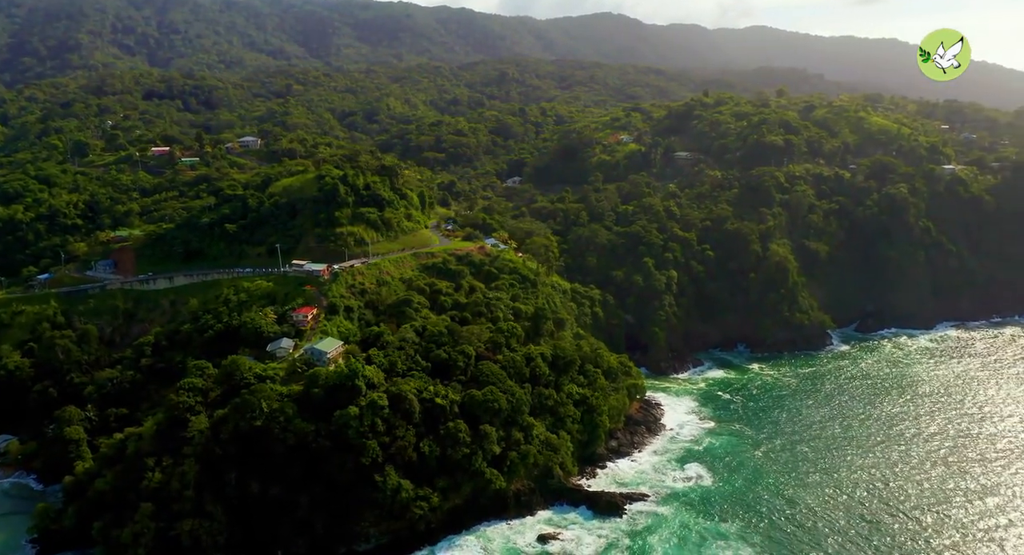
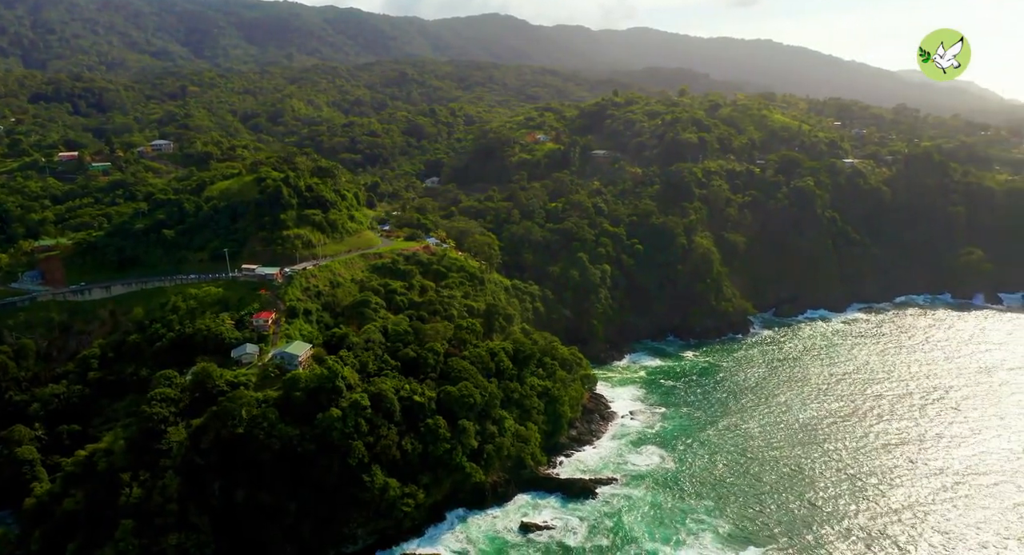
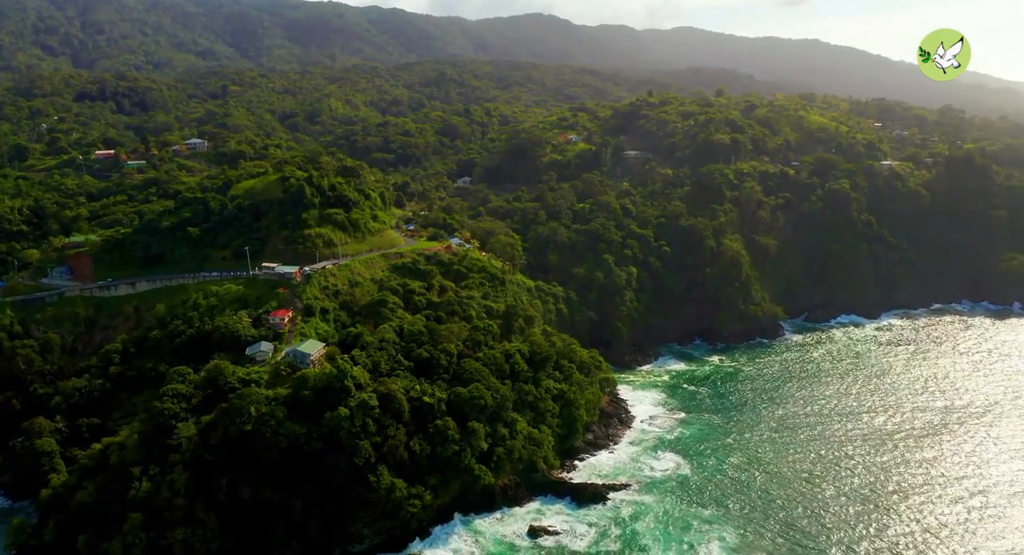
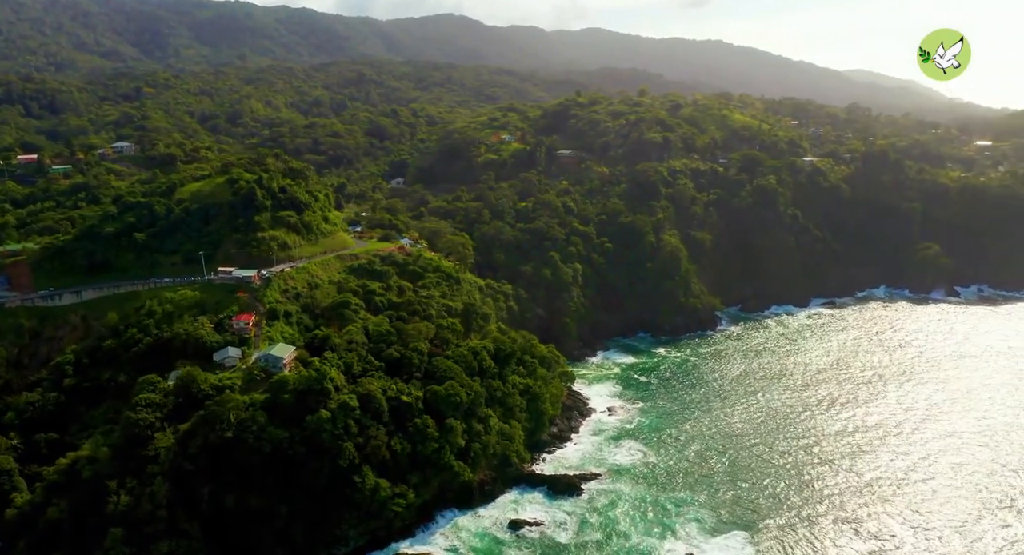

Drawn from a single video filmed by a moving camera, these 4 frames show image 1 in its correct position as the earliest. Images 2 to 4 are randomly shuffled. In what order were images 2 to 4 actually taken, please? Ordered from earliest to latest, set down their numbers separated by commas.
3, 2, 4
